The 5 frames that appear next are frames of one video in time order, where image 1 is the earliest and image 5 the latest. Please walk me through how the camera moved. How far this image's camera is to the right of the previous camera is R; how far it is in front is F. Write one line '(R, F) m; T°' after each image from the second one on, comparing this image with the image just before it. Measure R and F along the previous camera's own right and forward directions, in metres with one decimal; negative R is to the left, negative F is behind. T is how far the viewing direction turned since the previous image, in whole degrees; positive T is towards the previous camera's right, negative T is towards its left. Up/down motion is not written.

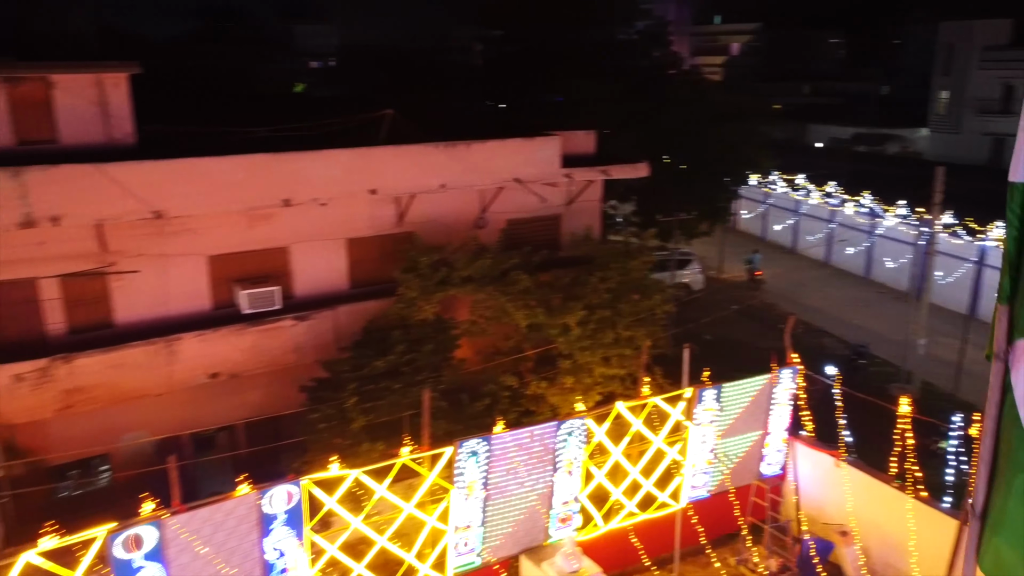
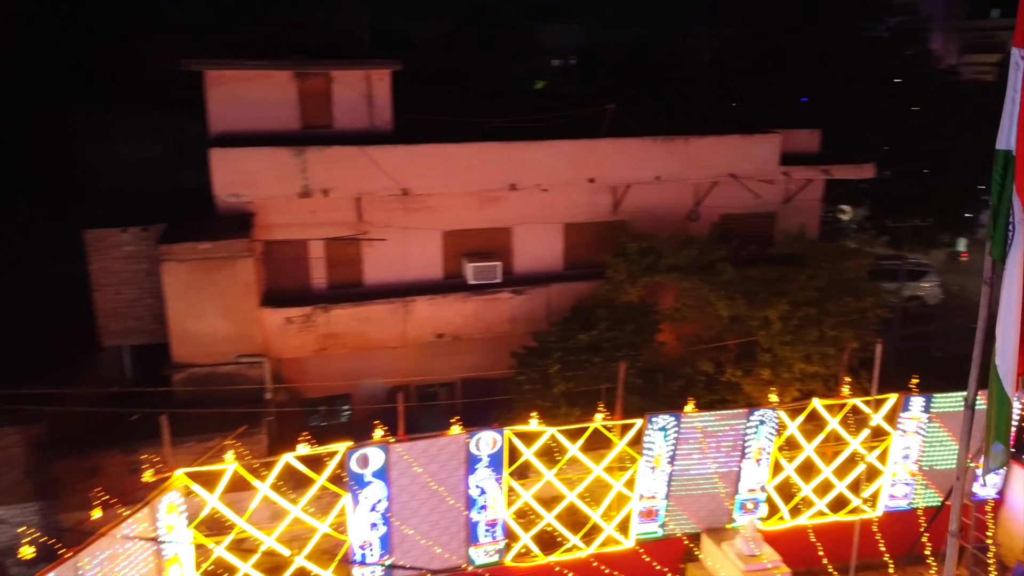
(+0.3, -0.7) m; -16°
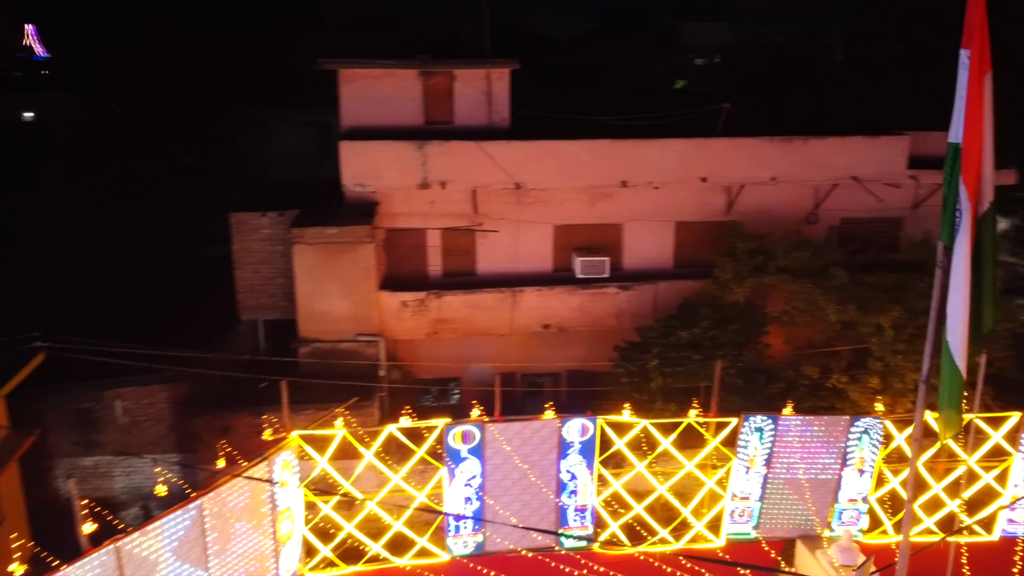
(+0.4, -0.3) m; -9°
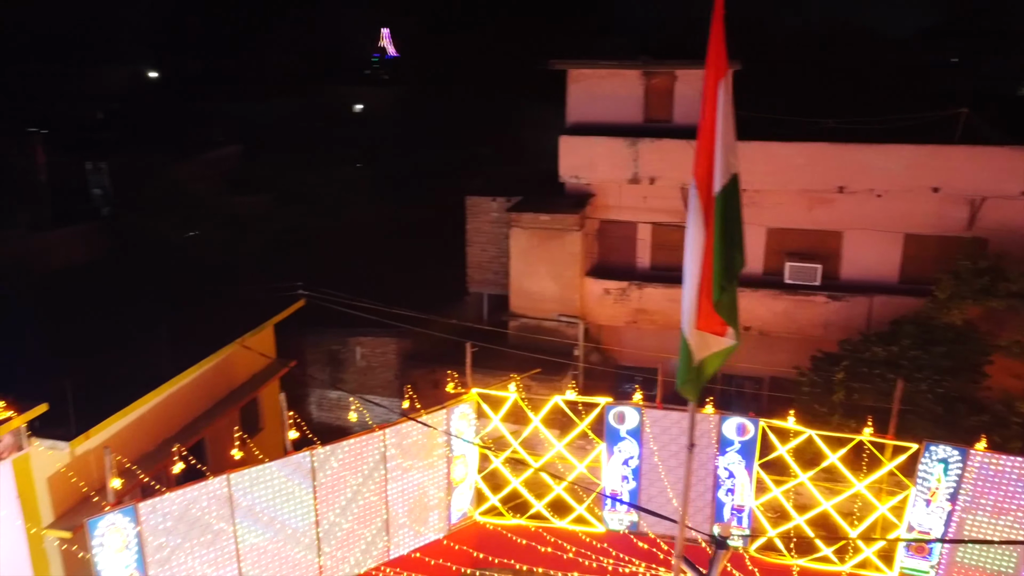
(+1.5, -0.4) m; -21°
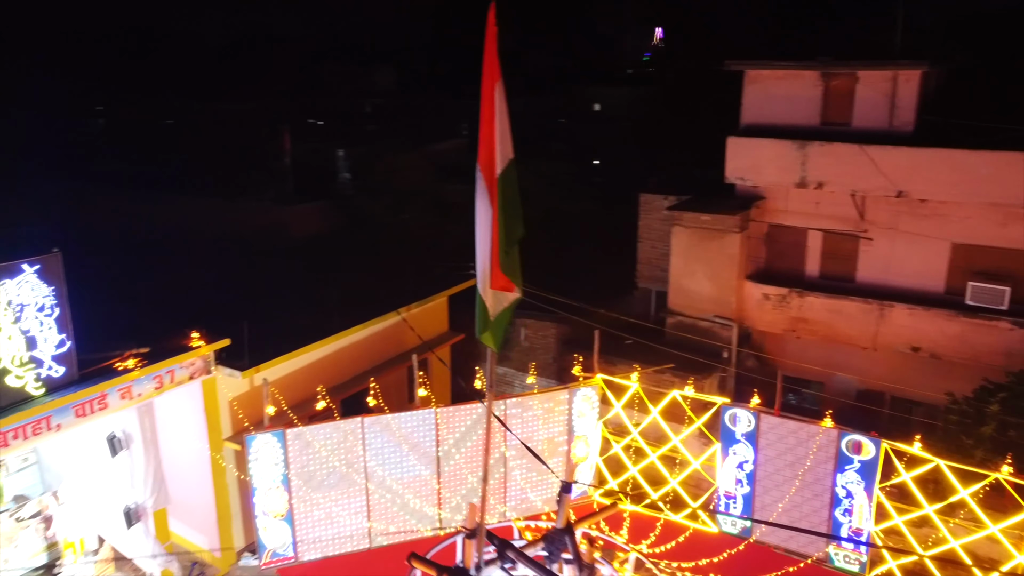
(+1.6, -0.3) m; -18°
